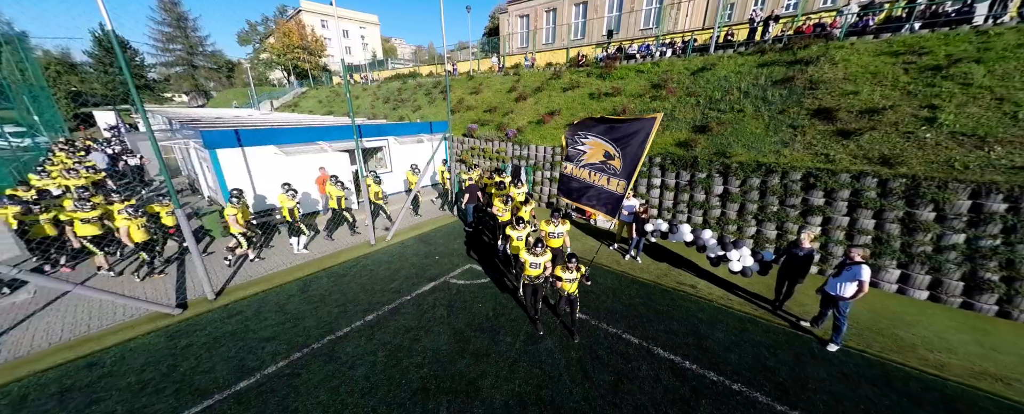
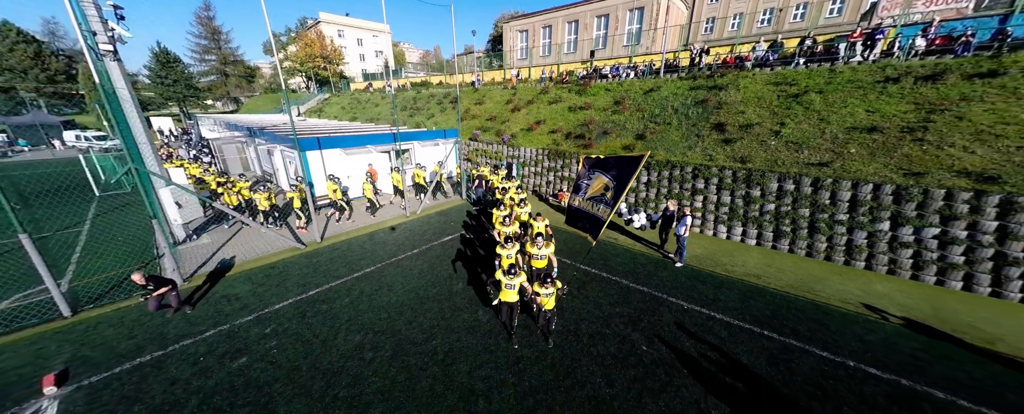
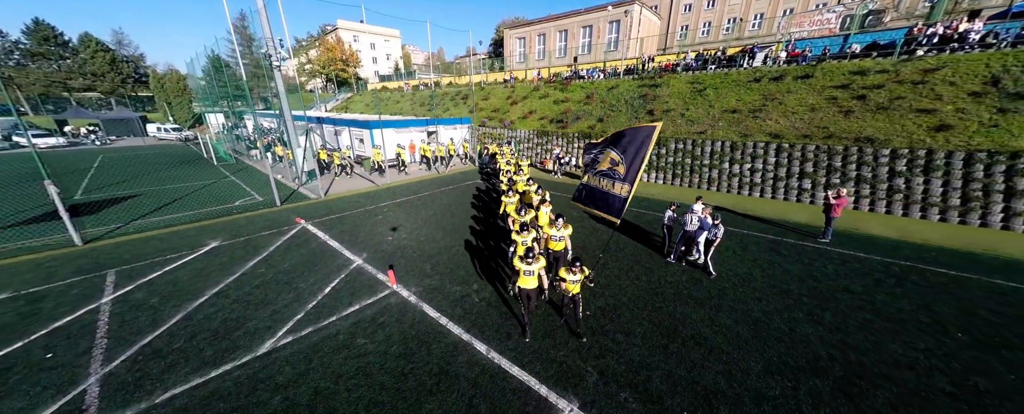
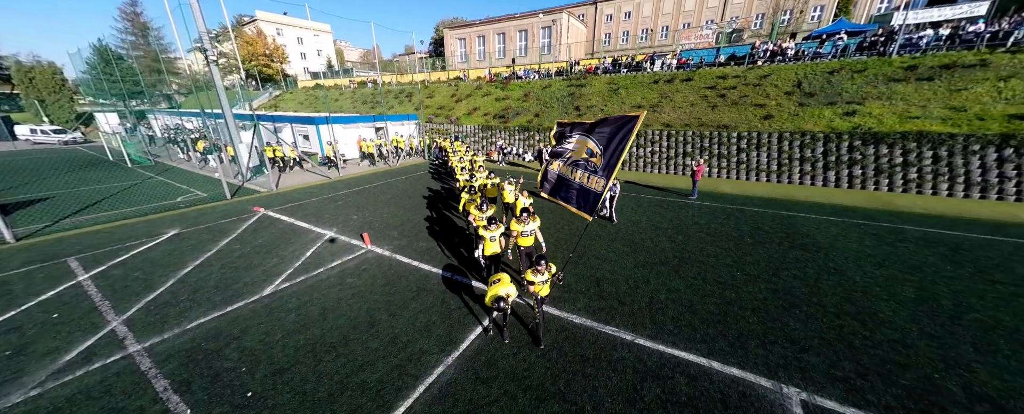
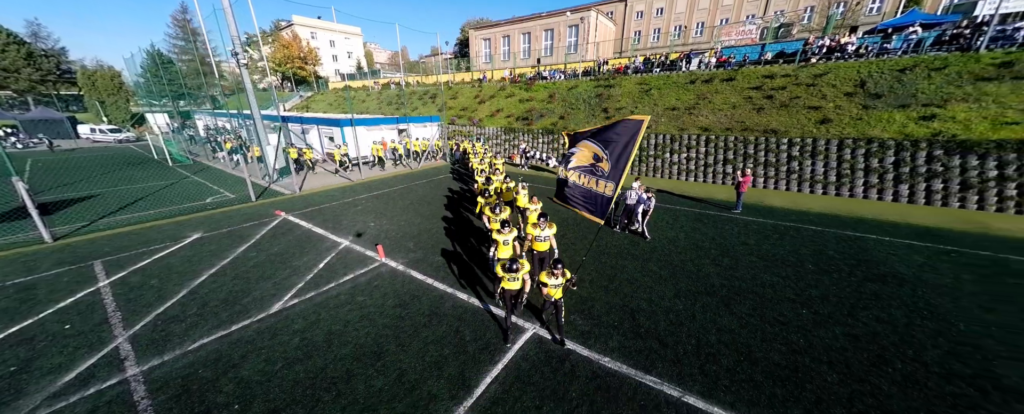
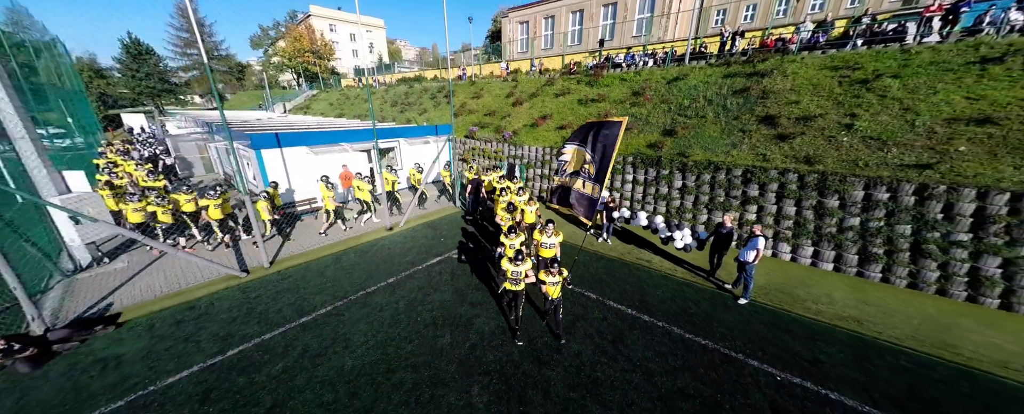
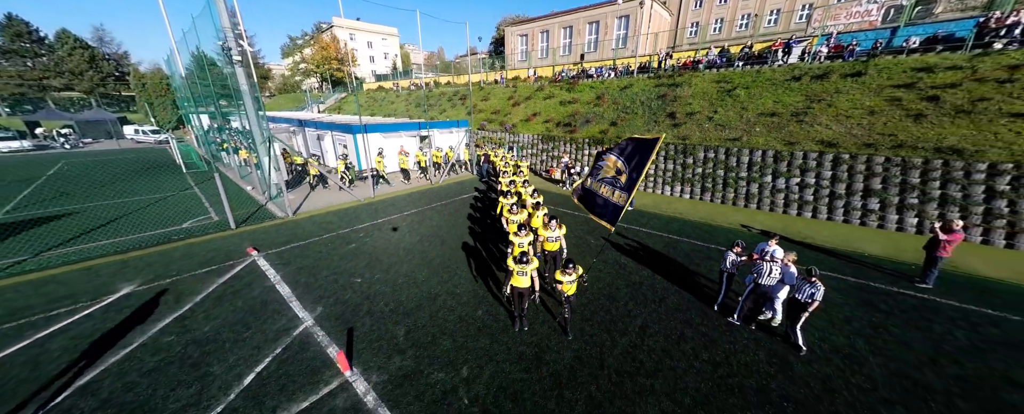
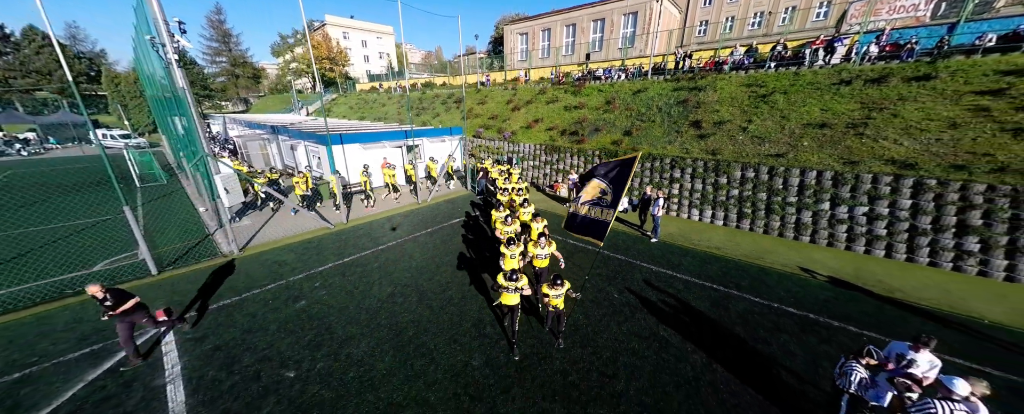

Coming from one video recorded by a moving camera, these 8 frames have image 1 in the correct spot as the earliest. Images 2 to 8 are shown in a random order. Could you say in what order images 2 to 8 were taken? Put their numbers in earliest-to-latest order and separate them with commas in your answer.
6, 2, 8, 7, 3, 5, 4
